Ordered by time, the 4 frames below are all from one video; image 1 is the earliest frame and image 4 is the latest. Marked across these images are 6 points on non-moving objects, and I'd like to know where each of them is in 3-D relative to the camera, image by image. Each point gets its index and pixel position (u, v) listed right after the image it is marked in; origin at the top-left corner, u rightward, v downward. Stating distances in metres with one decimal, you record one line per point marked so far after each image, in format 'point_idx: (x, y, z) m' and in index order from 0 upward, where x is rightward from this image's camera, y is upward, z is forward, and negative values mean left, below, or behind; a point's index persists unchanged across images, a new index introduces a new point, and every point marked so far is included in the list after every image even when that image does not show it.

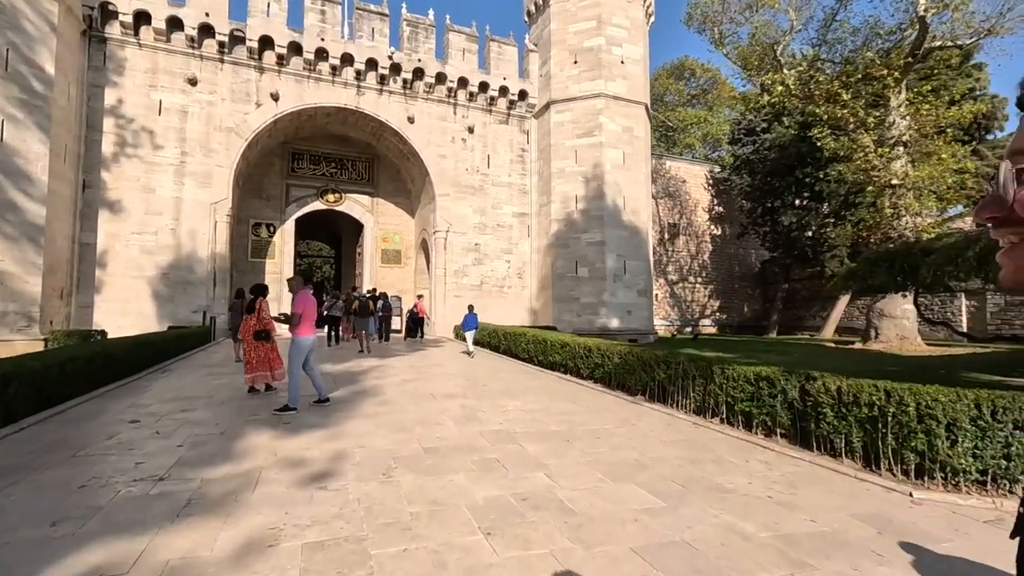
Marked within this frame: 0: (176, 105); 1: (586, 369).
0: (-7.7, +4.2, +12.2) m
1: (+0.9, -1.0, +6.5) m
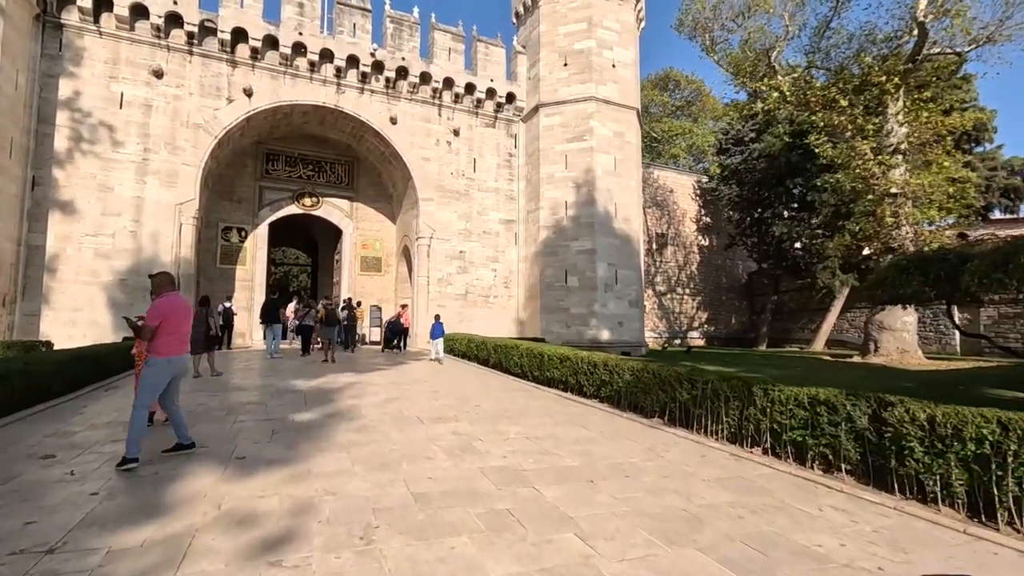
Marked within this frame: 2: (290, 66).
0: (-7.9, +4.0, +11.3) m
1: (+0.8, -1.1, +5.8) m
2: (-5.4, +5.4, +12.9) m
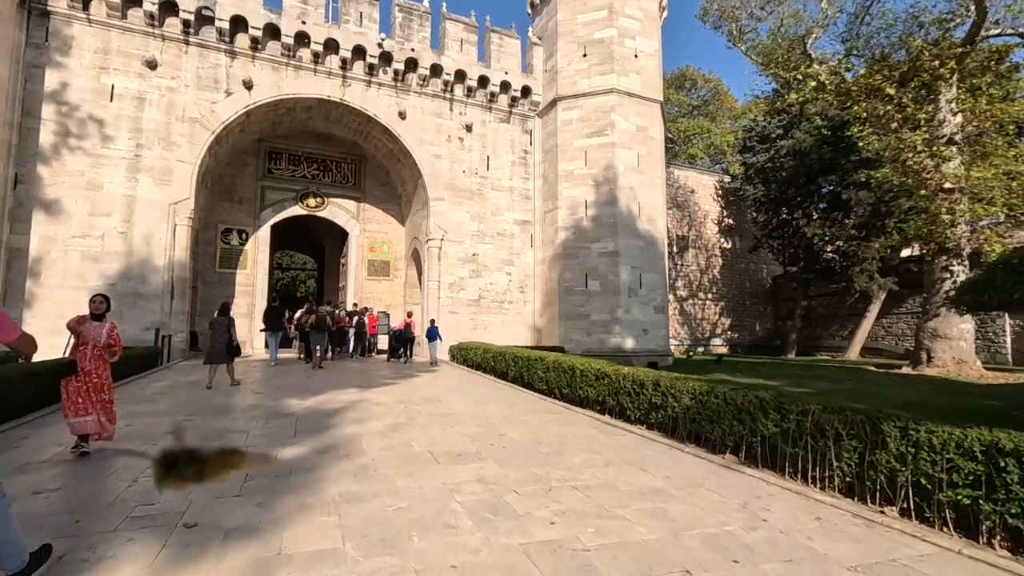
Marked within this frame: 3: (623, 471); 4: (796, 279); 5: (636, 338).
0: (-7.6, +3.9, +10.6) m
1: (+1.1, -1.1, +4.9) m
2: (-5.0, +5.3, +12.1) m
3: (+0.7, -1.2, +3.4) m
4: (+10.2, +0.3, +19.0) m
5: (+3.0, -1.2, +12.7) m
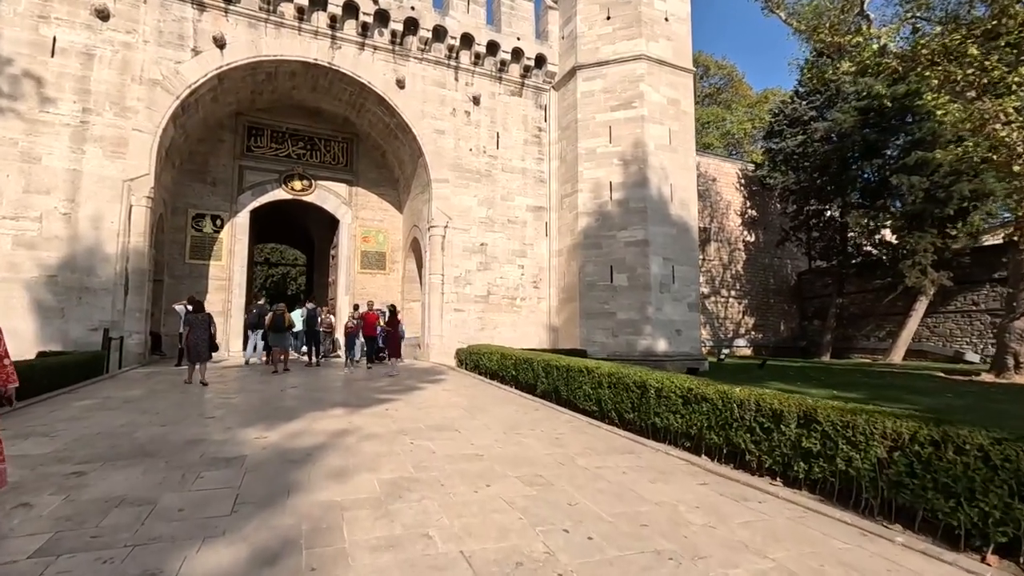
0: (-7.2, +4.1, +8.8) m
1: (+1.5, -1.0, +3.2) m
2: (-4.7, +5.4, +10.4) m
3: (+1.1, -1.1, +1.7) m
4: (+10.4, +0.5, +17.4) m
5: (+3.3, -1.1, +11.0) m
